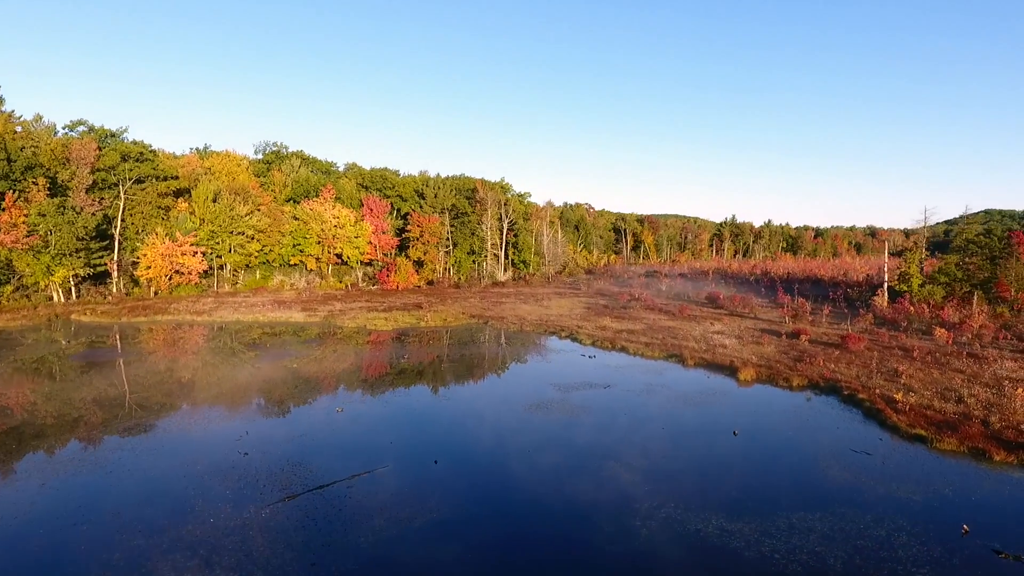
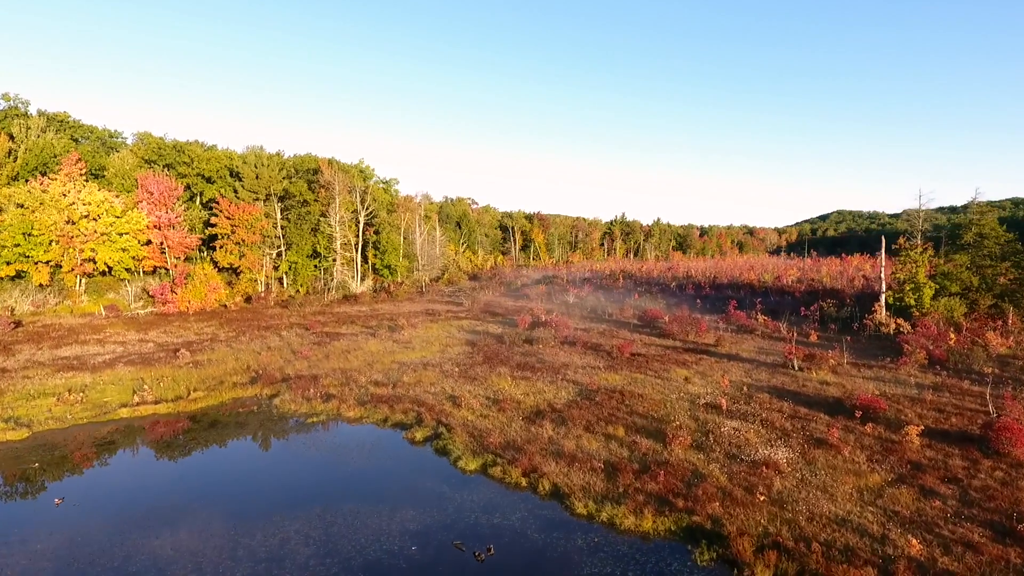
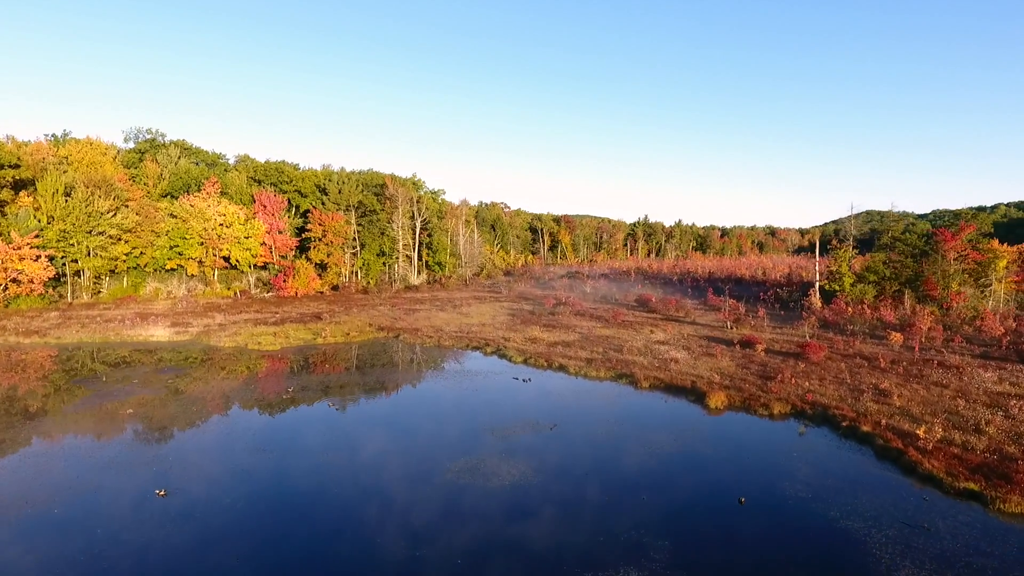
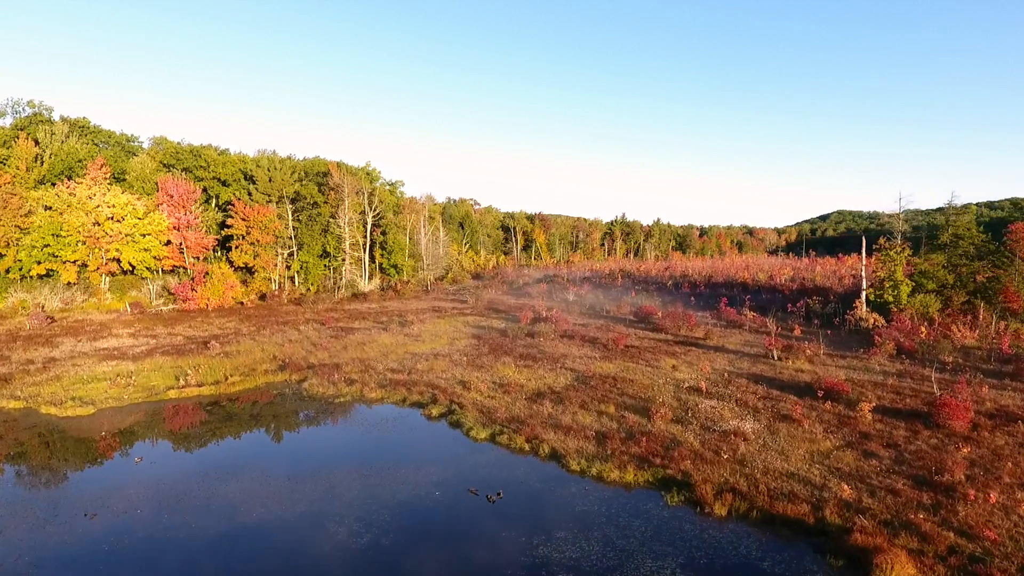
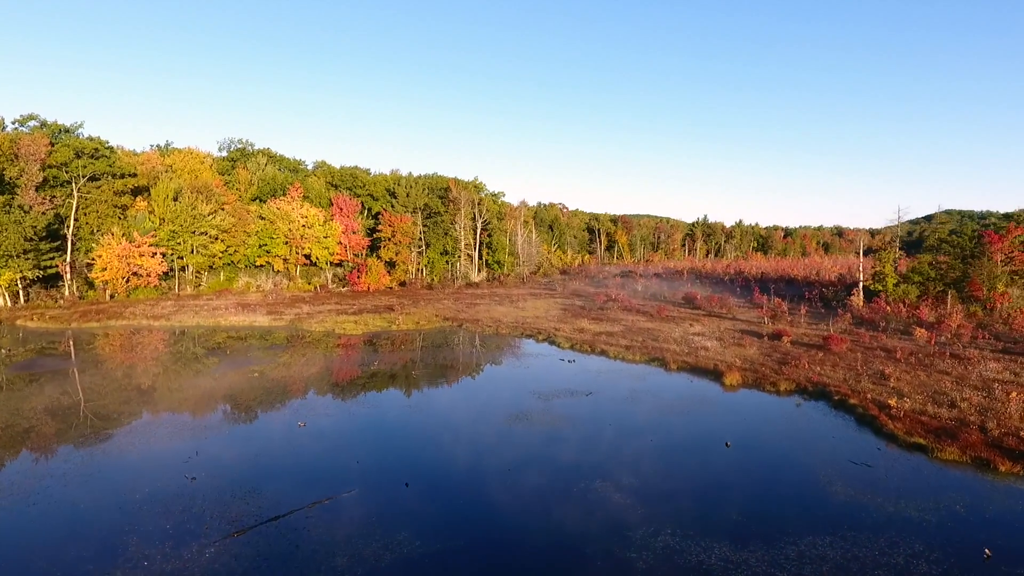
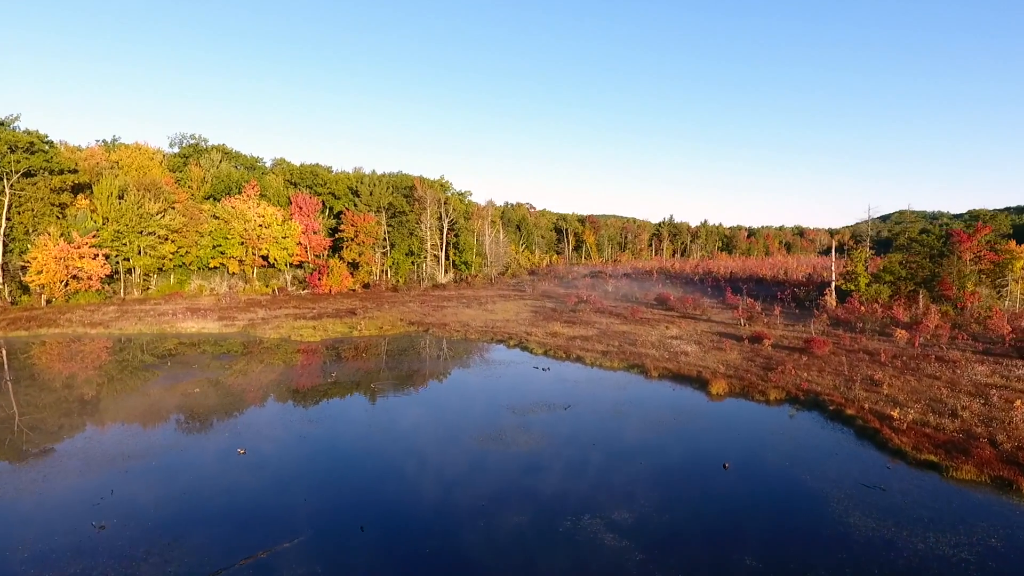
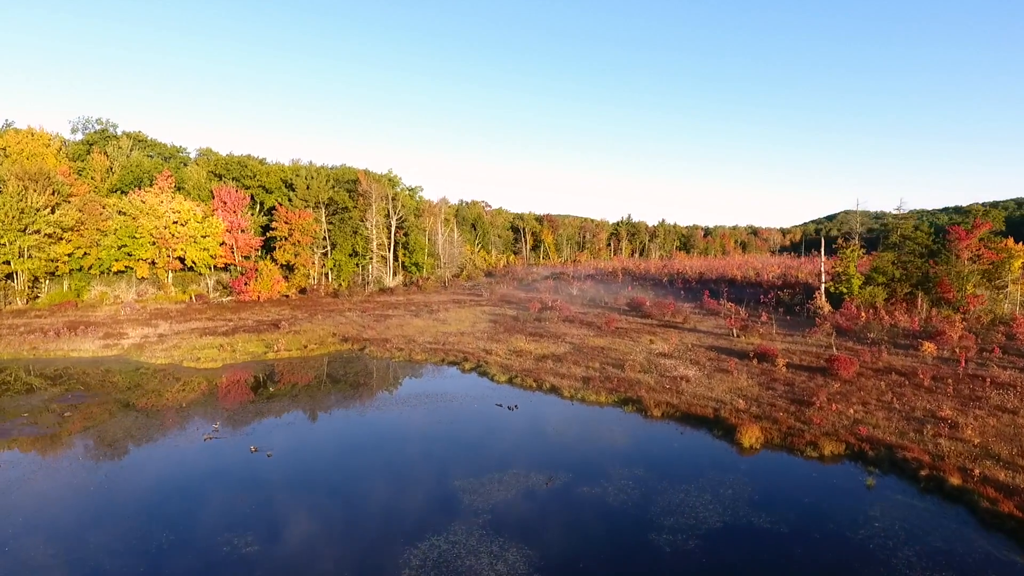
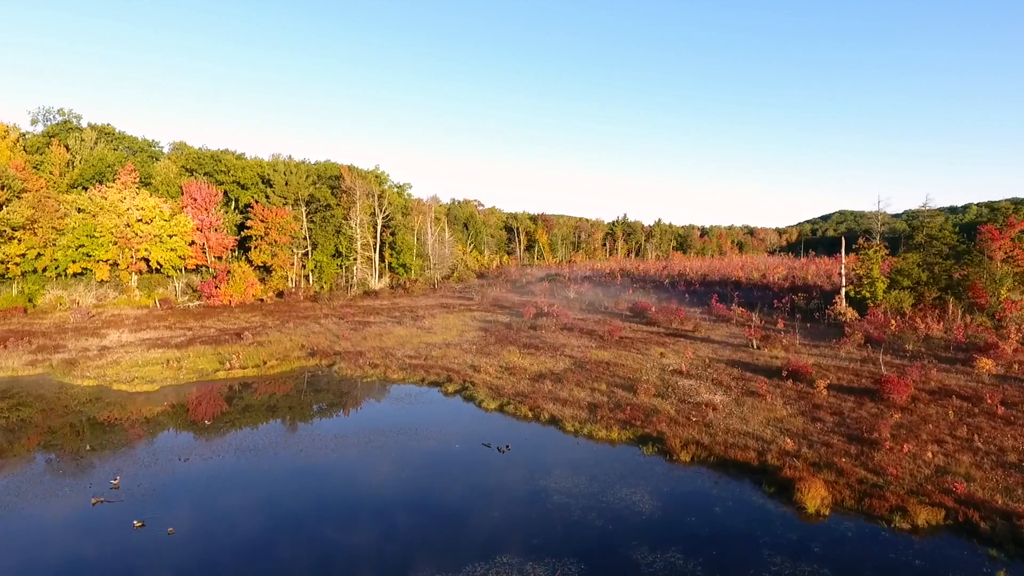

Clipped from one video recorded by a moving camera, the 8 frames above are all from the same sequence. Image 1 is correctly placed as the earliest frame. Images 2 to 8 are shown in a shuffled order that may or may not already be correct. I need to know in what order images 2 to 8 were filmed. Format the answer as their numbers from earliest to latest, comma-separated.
5, 6, 3, 7, 8, 4, 2
